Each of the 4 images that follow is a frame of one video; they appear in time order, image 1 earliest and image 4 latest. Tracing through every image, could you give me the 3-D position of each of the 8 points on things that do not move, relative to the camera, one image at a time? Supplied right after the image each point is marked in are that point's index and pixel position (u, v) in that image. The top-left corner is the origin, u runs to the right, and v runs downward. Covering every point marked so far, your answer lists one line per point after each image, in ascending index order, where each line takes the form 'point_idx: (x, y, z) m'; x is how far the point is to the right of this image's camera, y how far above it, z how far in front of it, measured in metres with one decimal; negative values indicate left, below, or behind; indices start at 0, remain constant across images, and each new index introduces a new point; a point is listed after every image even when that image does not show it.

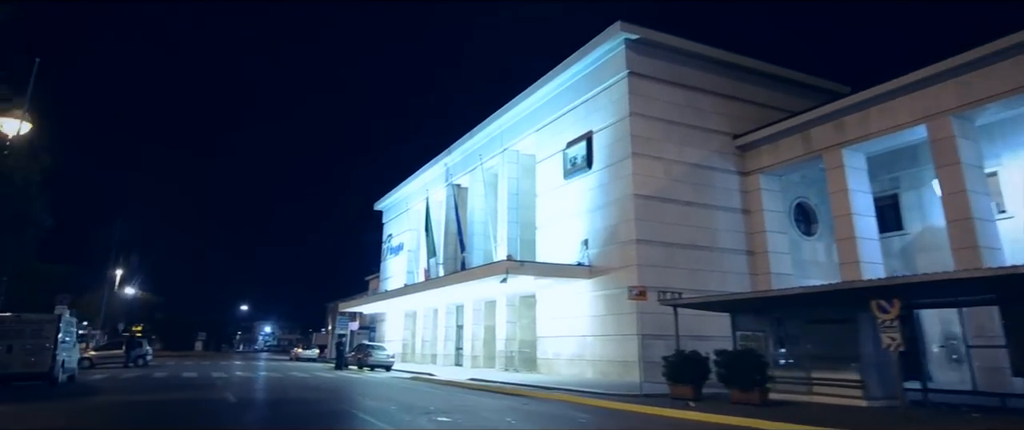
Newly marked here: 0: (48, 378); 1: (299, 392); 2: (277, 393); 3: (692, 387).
0: (-11.7, -4.1, +16.0) m
1: (-6.2, -5.1, +18.2) m
2: (-6.8, -5.1, +18.1) m
3: (+4.5, -4.3, +15.8) m
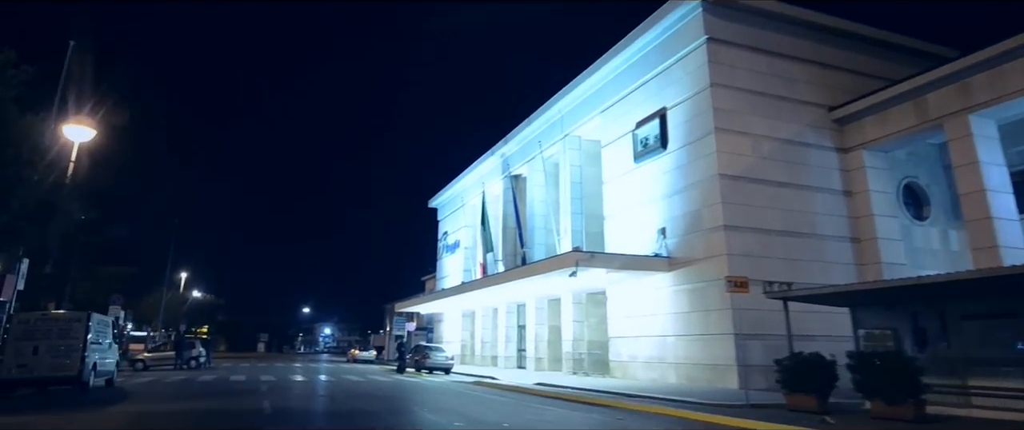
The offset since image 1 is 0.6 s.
0: (-9.9, -3.8, +14.5) m
1: (-4.2, -4.7, +16.2) m
2: (-4.8, -4.7, +16.1) m
3: (+6.2, -3.7, +12.9) m
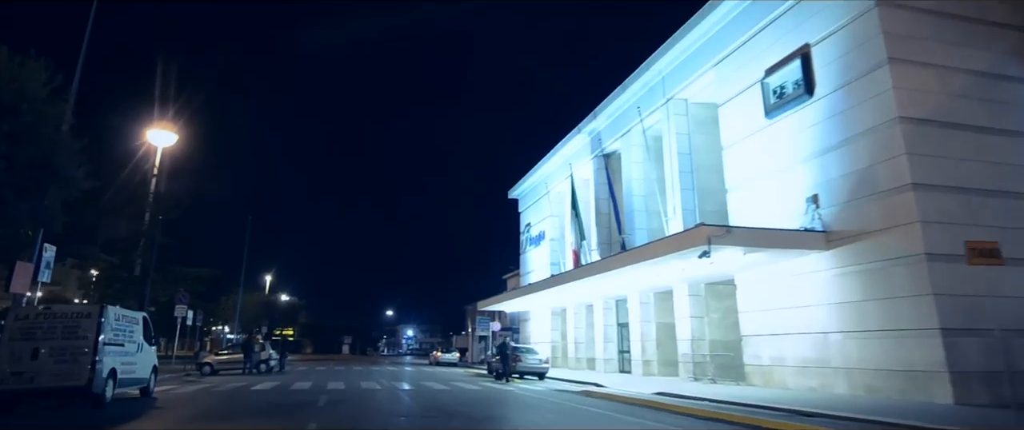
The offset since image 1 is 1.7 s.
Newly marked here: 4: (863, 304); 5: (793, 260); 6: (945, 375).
0: (-7.6, -3.2, +11.3) m
1: (-1.7, -4.0, +12.4) m
2: (-2.3, -4.0, +12.4) m
3: (+8.2, -2.6, +7.9) m
4: (+9.0, -2.3, +16.2) m
5: (+8.3, -1.3, +18.7) m
6: (+9.5, -3.5, +13.9) m
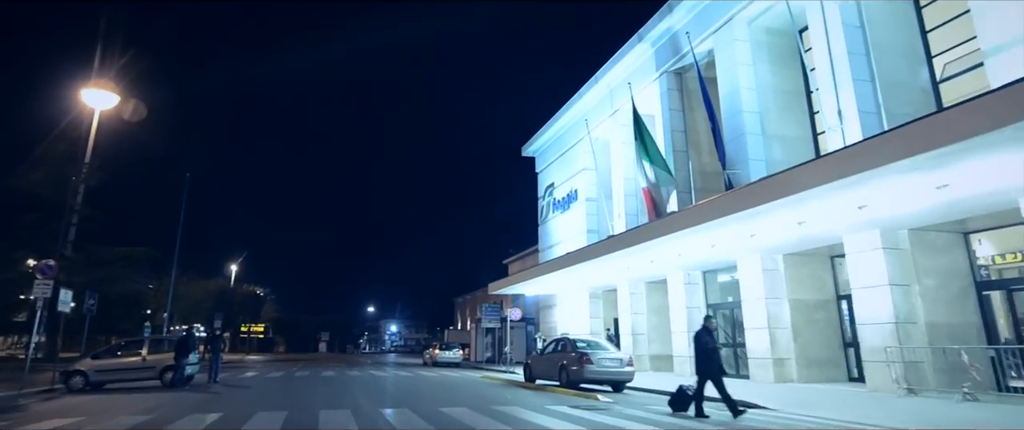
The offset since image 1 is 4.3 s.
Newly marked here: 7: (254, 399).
0: (-5.6, -1.1, +1.1) m
1: (+0.3, -1.8, +2.4) m
2: (-0.3, -1.8, +2.3) m
3: (+10.3, -0.4, -1.9) m
4: (+10.8, 0.0, +6.4) m
5: (+10.1, +1.0, +8.9) m
6: (+11.4, -1.2, +4.1) m
7: (-7.0, -4.9, +17.2) m
